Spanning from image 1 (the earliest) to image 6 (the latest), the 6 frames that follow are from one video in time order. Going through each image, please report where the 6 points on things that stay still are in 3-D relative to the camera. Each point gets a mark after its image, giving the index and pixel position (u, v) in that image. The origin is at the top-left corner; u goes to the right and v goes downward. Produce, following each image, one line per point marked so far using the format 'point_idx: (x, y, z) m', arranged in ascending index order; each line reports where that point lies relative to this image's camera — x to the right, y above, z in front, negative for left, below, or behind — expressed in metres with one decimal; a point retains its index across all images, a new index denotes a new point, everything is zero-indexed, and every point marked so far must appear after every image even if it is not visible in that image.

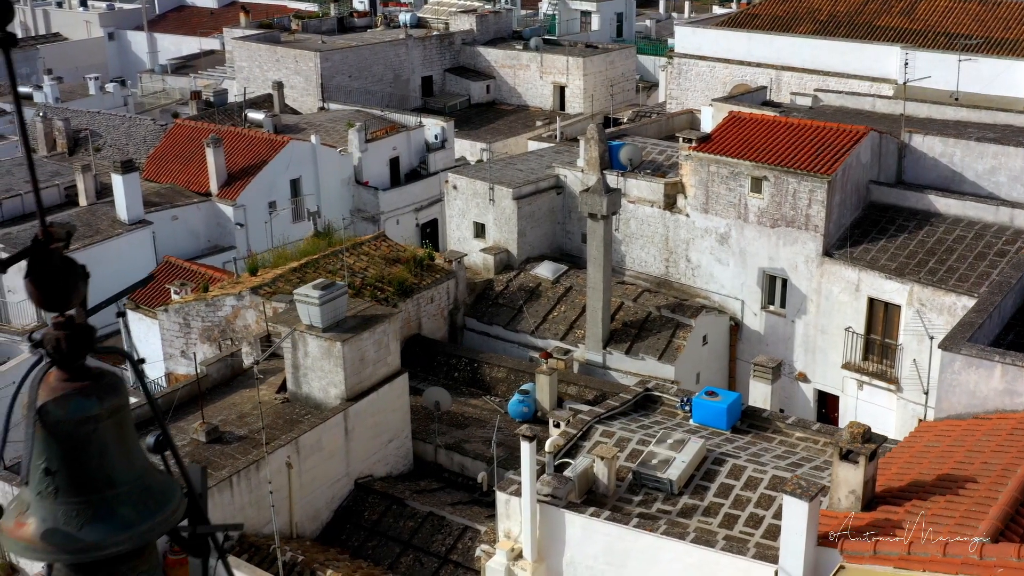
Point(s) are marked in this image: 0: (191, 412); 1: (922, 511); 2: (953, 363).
0: (-5.6, -2.2, +20.3) m
1: (+3.8, -2.0, +10.7) m
2: (+5.1, -0.8, +13.3) m
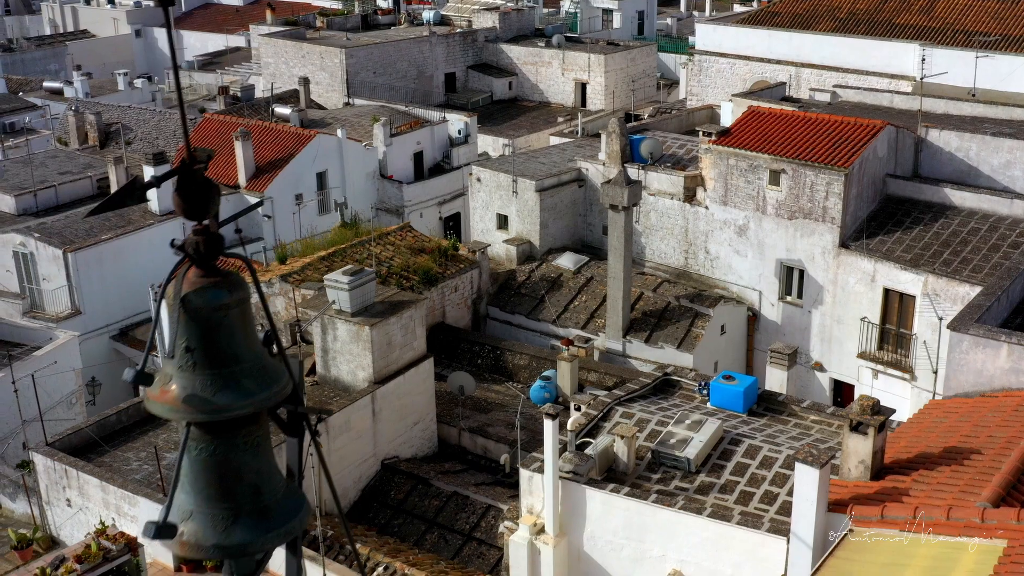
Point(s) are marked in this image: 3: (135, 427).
0: (-5.2, -1.9, +20.9) m
1: (+4.0, -1.8, +11.2) m
2: (+5.4, -0.6, +13.8) m
3: (-6.4, -2.4, +19.7) m
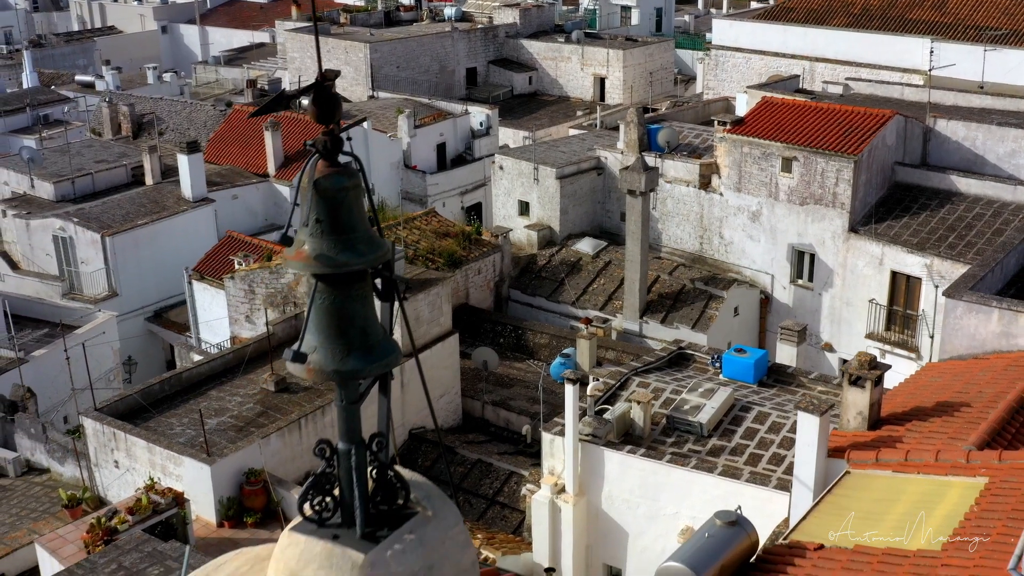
0: (-4.8, -1.5, +22.0) m
1: (+4.3, -1.5, +12.2) m
2: (+5.7, -0.3, +14.8) m
3: (-6.0, -1.9, +20.8) m
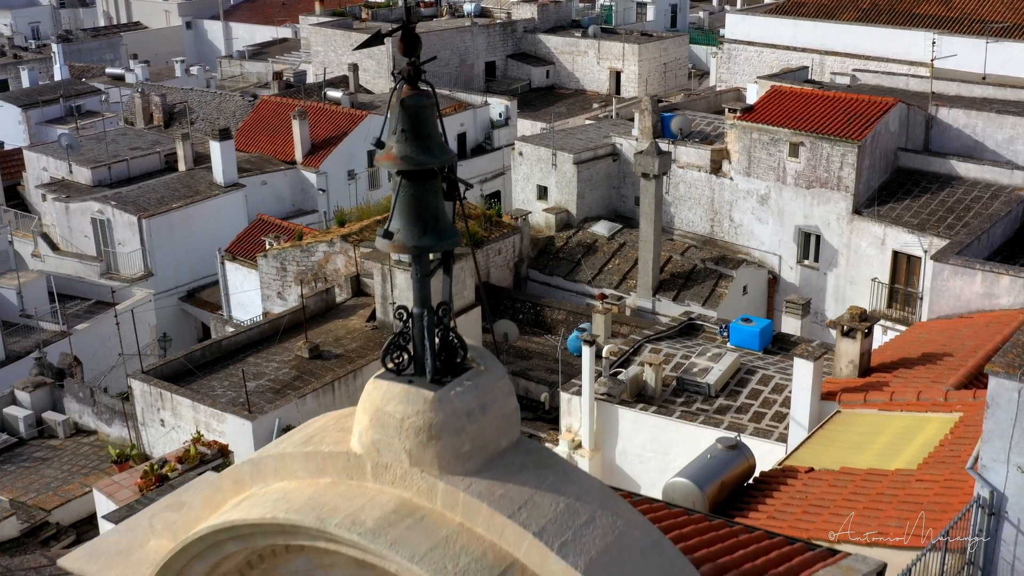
0: (-4.4, -1.0, +23.4) m
1: (+4.6, -1.0, +13.4) m
2: (+6.0, +0.2, +16.0) m
3: (-5.6, -1.4, +22.2) m
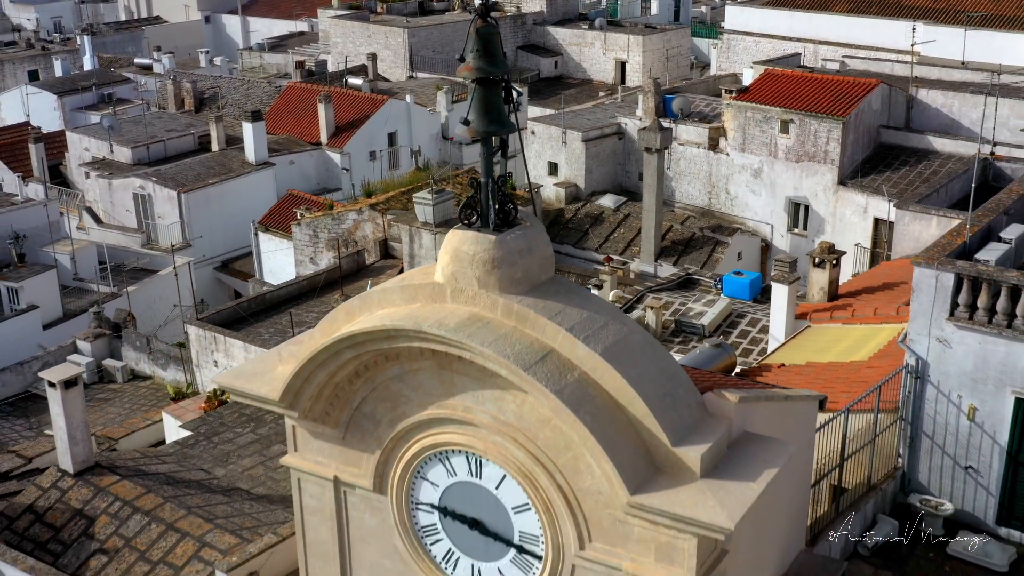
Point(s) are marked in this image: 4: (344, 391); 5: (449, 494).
0: (-4.1, -0.1, +25.9) m
1: (+4.9, -0.1, +15.8) m
2: (+6.3, +1.1, +18.4) m
3: (-5.3, -0.5, +24.6) m
4: (-1.3, -0.8, +9.1) m
5: (-0.5, -1.6, +8.9) m
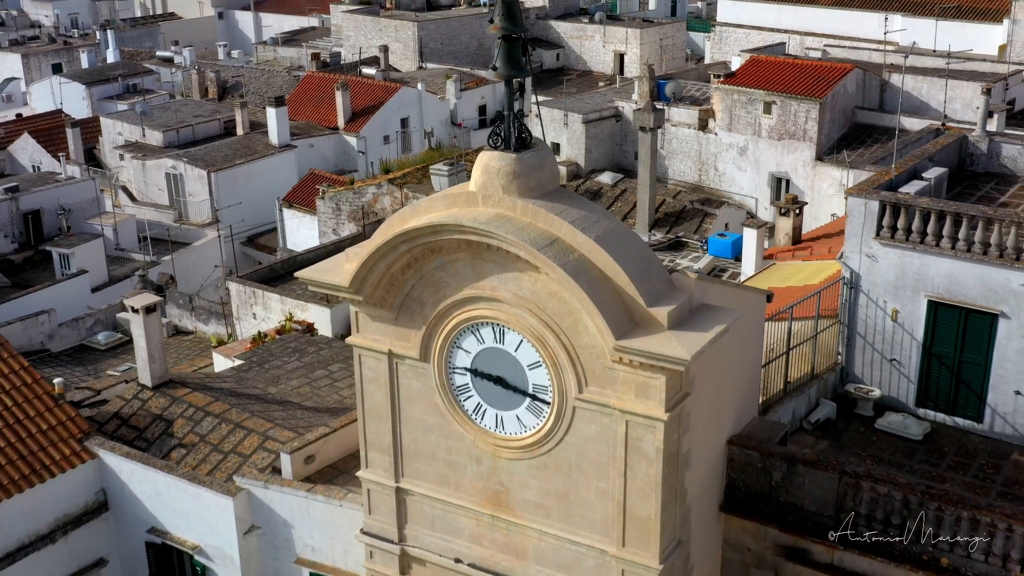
0: (-3.9, +0.8, +28.6) m
1: (+5.0, +0.8, +18.6) m
2: (+6.5, +2.0, +21.2) m
3: (-5.1, +0.4, +27.4) m
4: (-1.2, +0.1, +11.8) m
5: (-0.3, -0.7, +11.6) m
